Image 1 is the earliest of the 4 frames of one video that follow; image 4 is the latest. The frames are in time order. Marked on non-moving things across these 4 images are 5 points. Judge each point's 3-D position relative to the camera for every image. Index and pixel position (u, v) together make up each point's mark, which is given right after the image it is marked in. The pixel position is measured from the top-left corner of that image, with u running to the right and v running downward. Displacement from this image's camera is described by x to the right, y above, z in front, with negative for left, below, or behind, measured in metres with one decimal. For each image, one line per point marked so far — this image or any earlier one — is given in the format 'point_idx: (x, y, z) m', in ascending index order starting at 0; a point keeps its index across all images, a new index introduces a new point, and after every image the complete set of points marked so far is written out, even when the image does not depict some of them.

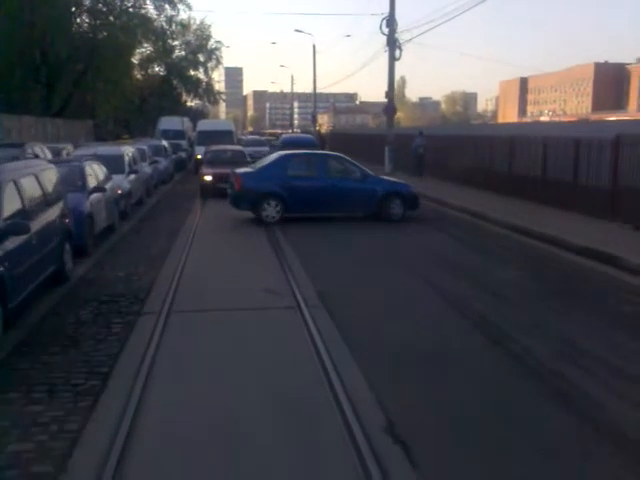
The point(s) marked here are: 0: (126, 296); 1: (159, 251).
0: (-3.6, -1.0, +11.7) m
1: (-4.2, -0.3, +16.3) m
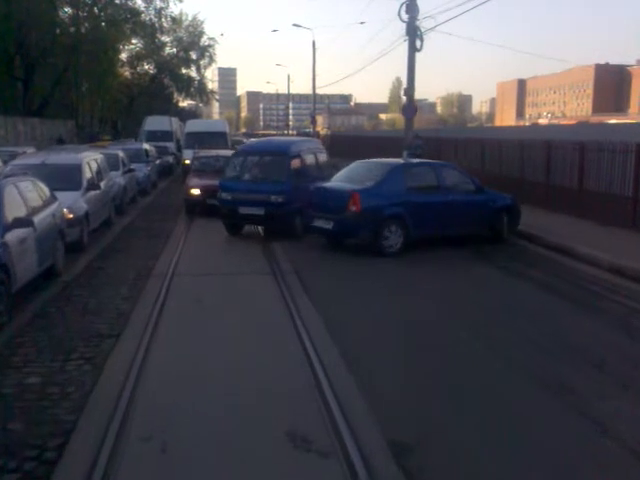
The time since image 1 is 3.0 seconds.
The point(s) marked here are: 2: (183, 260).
0: (-2.8, -2.0, +6.1) m
1: (-3.5, -1.3, +10.7) m
2: (-3.2, -0.5, +15.0) m
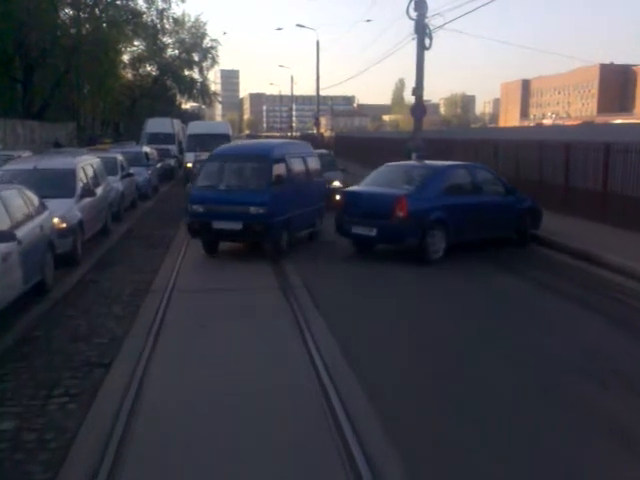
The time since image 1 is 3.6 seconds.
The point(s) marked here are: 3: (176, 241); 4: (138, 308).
0: (-2.6, -2.2, +5.0) m
1: (-3.3, -1.5, +9.6) m
2: (-3.0, -0.7, +13.9) m
3: (-4.1, 0.0, +18.1) m
4: (-3.2, -1.2, +11.2) m
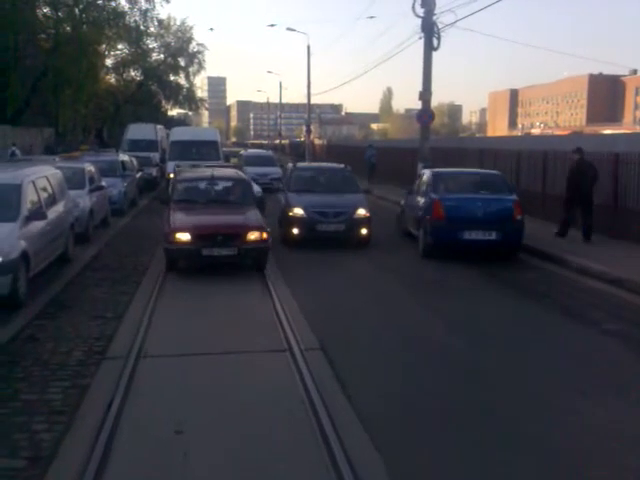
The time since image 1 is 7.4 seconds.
0: (-2.2, -2.8, +1.7) m
1: (-2.9, -2.1, +6.3) m
2: (-2.7, -1.4, +10.6) m
3: (-3.9, -0.7, +14.7) m
4: (-2.8, -1.9, +7.8) m
